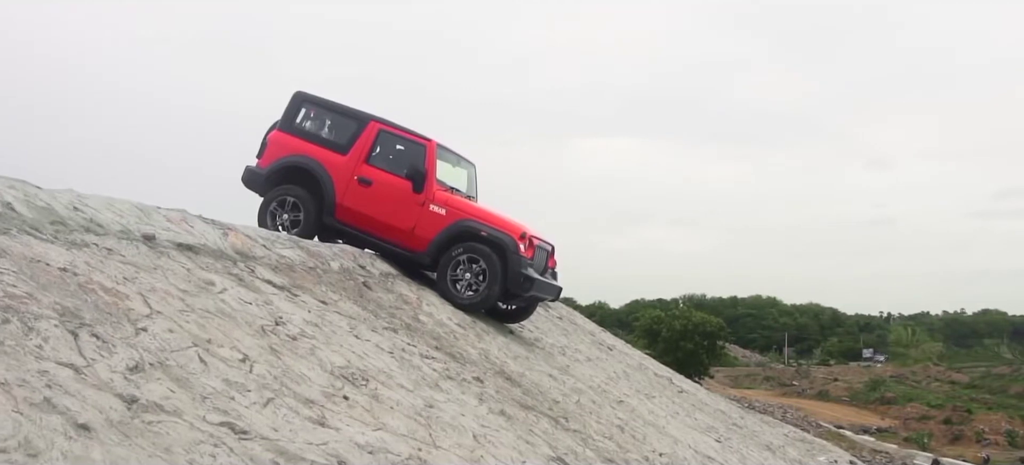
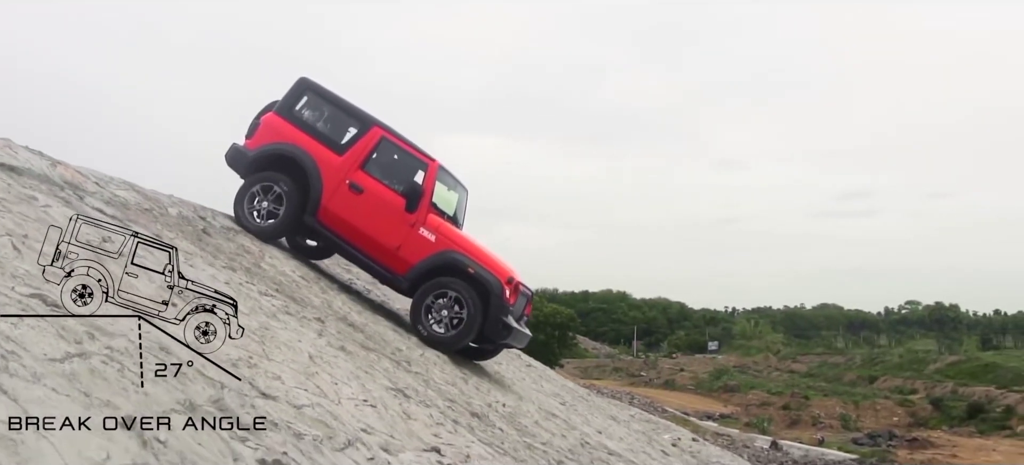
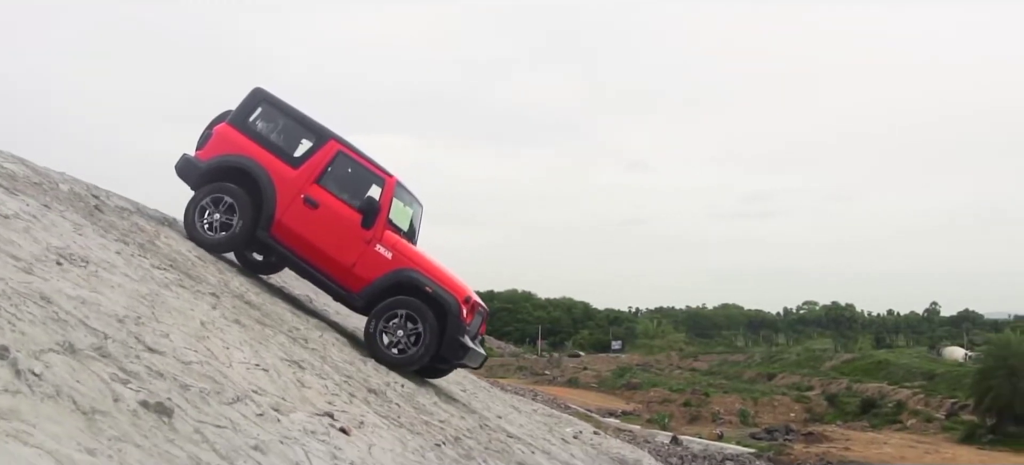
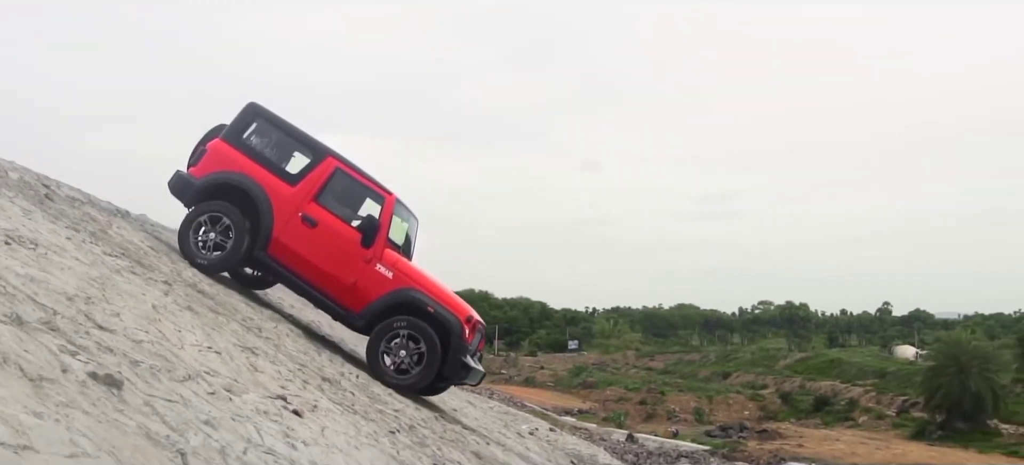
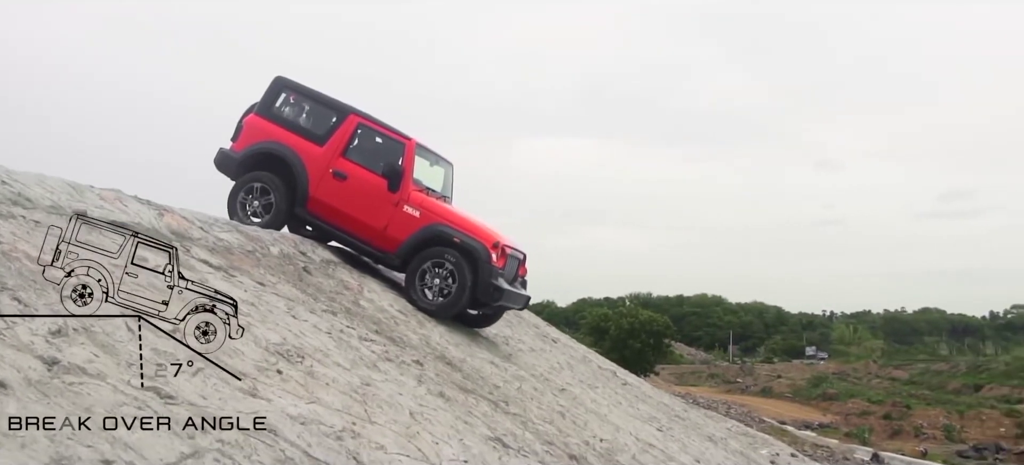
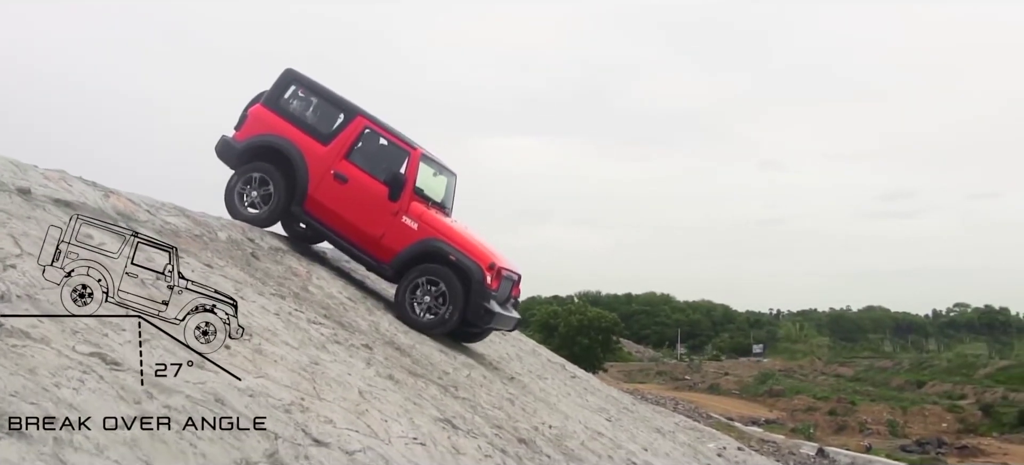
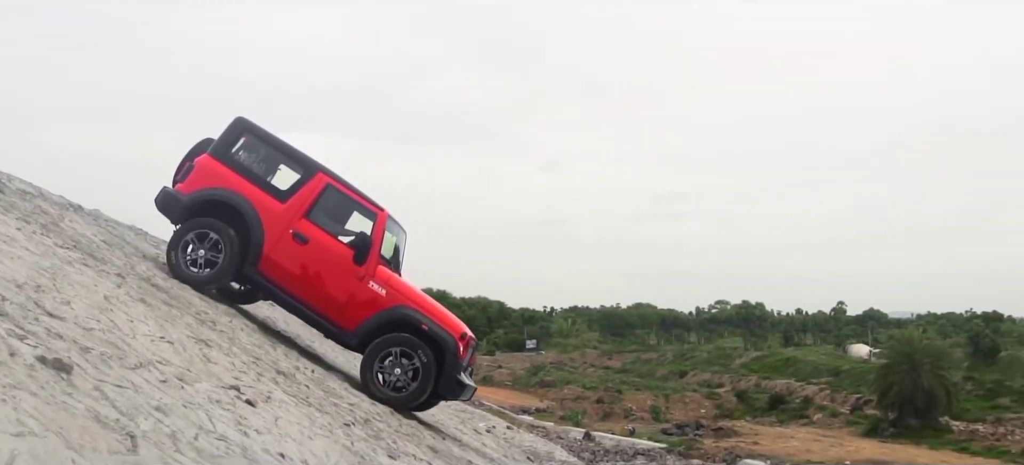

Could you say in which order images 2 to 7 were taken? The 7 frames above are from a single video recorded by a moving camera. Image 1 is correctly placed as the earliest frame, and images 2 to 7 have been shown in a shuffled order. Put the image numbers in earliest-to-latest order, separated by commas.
5, 6, 2, 3, 4, 7
